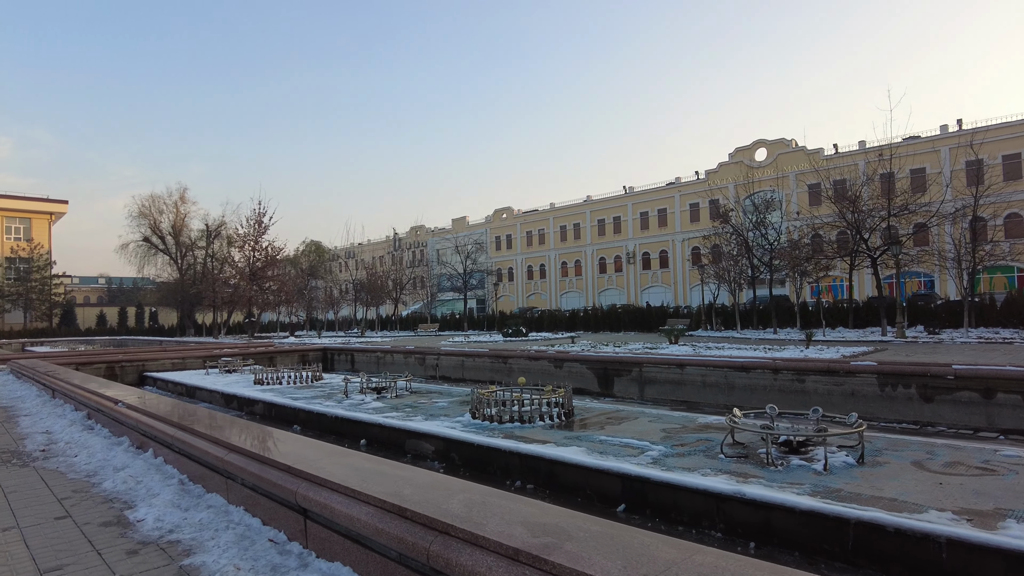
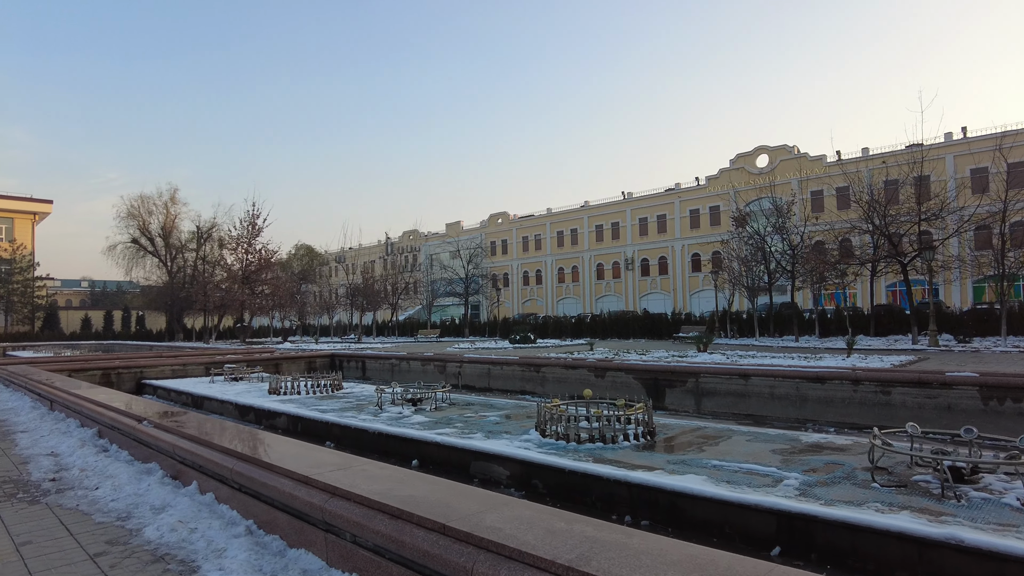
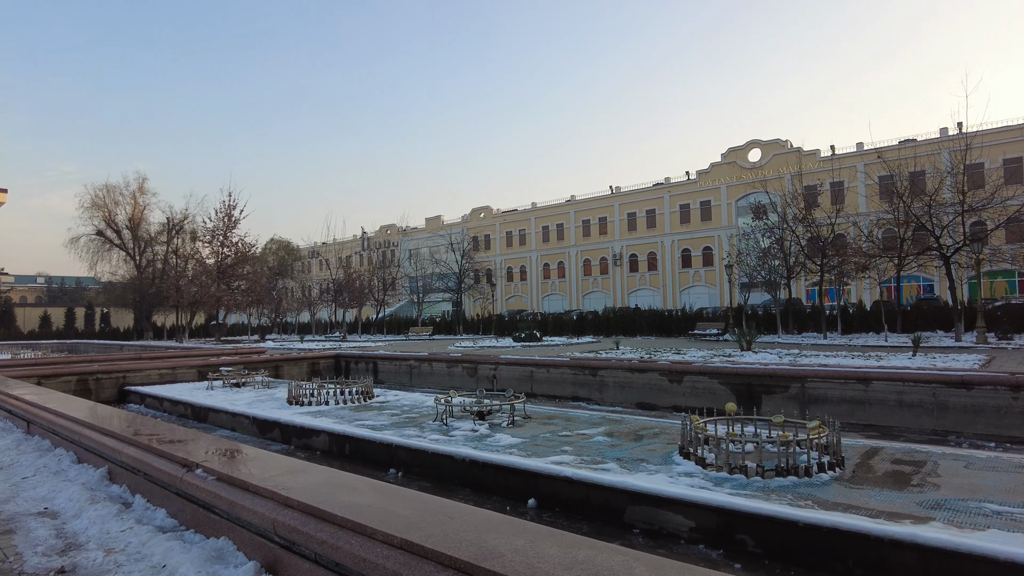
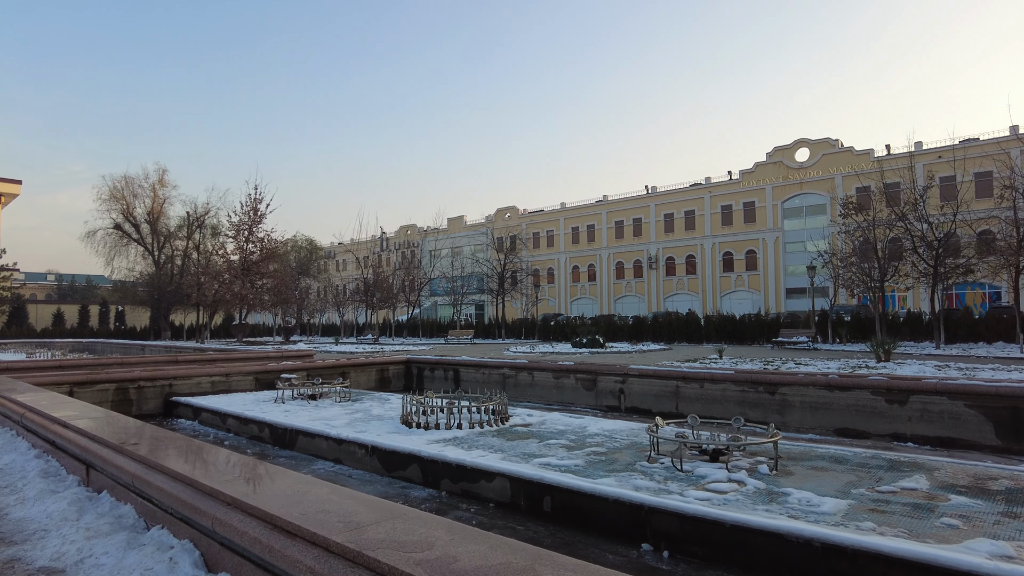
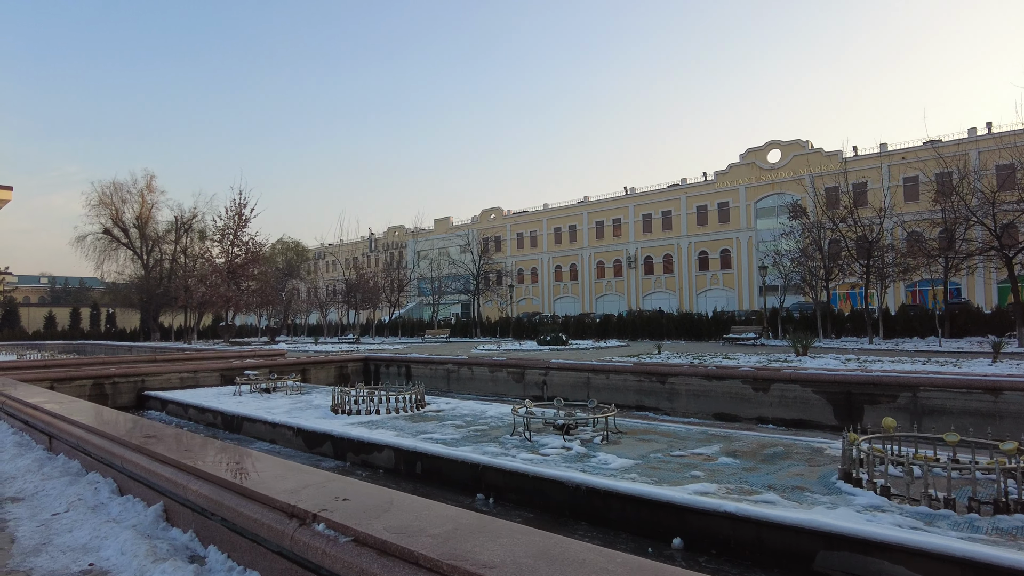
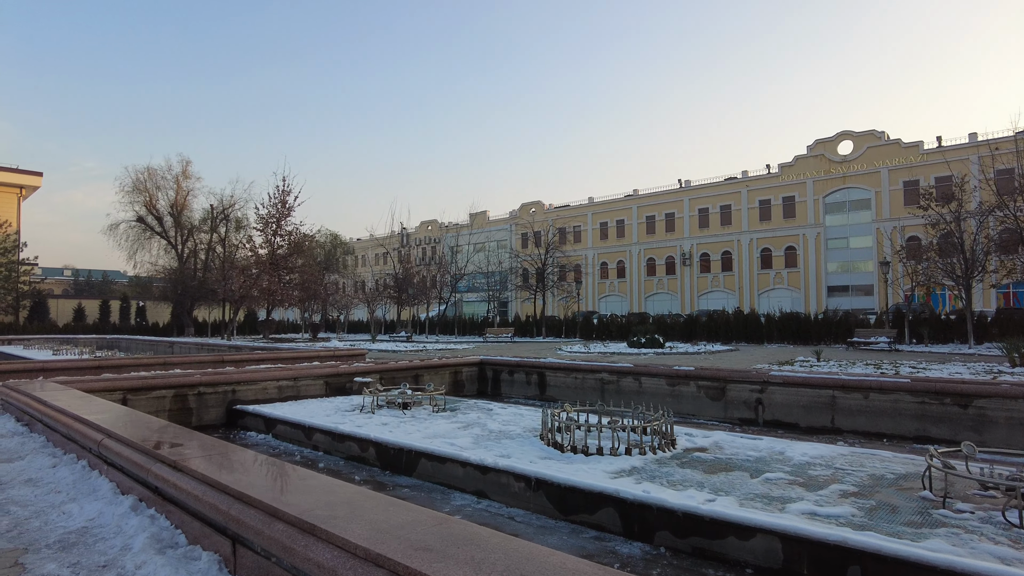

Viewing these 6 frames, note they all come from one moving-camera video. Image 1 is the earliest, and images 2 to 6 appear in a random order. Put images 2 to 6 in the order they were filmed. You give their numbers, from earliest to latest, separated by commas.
2, 3, 5, 4, 6
